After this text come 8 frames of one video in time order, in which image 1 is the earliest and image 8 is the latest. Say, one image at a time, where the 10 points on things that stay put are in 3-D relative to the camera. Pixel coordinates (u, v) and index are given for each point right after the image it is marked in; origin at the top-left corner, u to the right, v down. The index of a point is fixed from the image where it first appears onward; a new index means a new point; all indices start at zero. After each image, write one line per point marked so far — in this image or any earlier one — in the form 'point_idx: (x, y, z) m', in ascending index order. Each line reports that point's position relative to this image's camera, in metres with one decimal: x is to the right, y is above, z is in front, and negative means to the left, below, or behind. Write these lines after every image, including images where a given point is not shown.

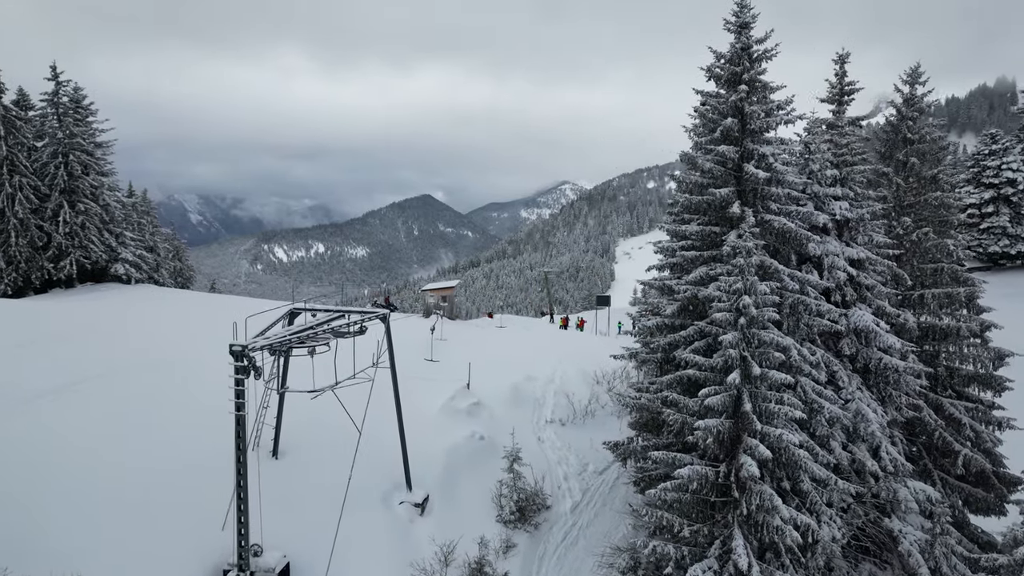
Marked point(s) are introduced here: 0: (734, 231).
0: (+5.4, +1.4, +12.4) m
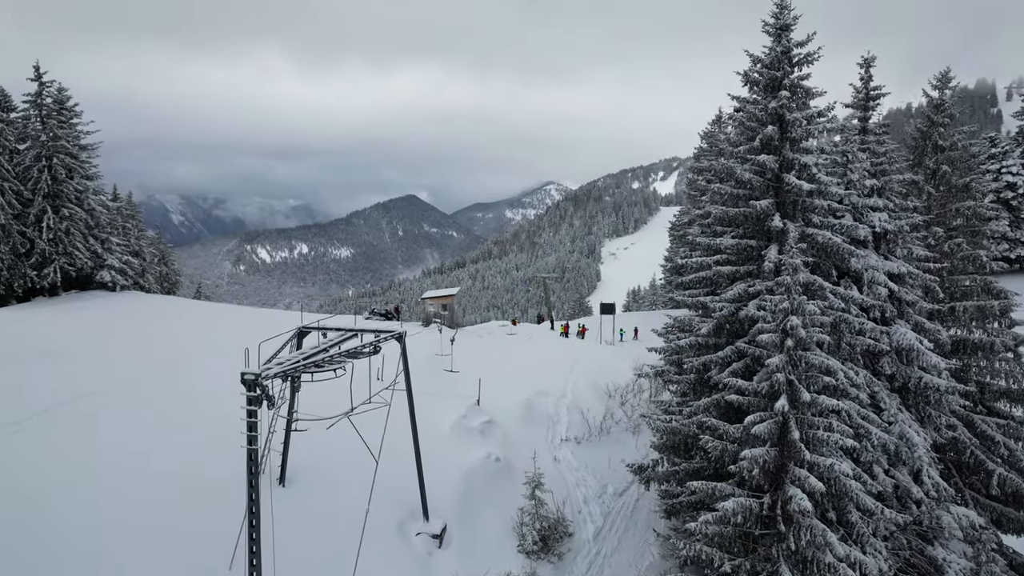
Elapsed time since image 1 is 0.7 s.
0: (+6.0, +1.0, +11.7) m
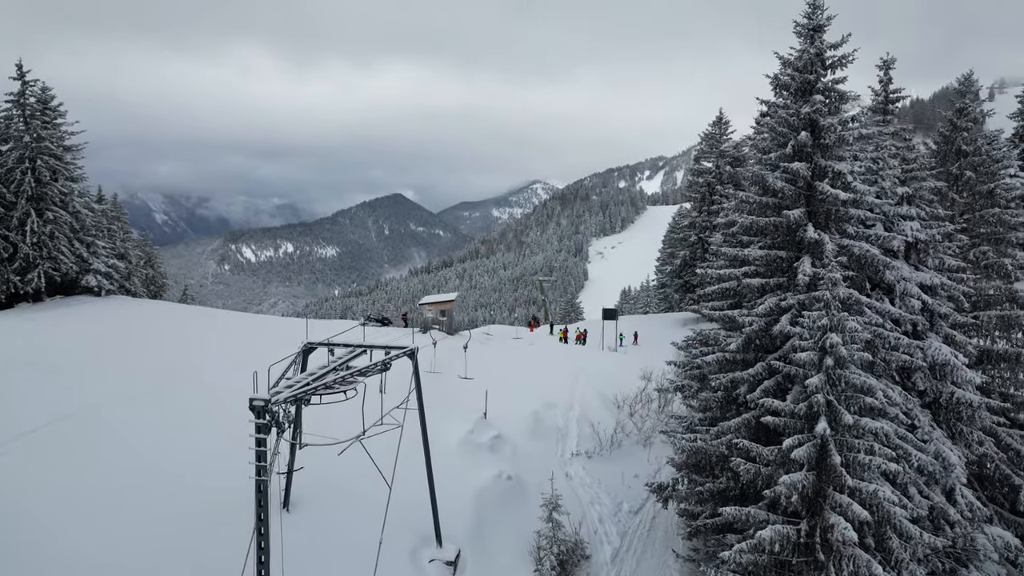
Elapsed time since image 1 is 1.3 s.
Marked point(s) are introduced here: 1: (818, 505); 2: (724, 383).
0: (+6.4, +0.7, +11.1) m
1: (+6.1, -4.3, +10.2) m
2: (+4.9, -2.2, +11.9) m
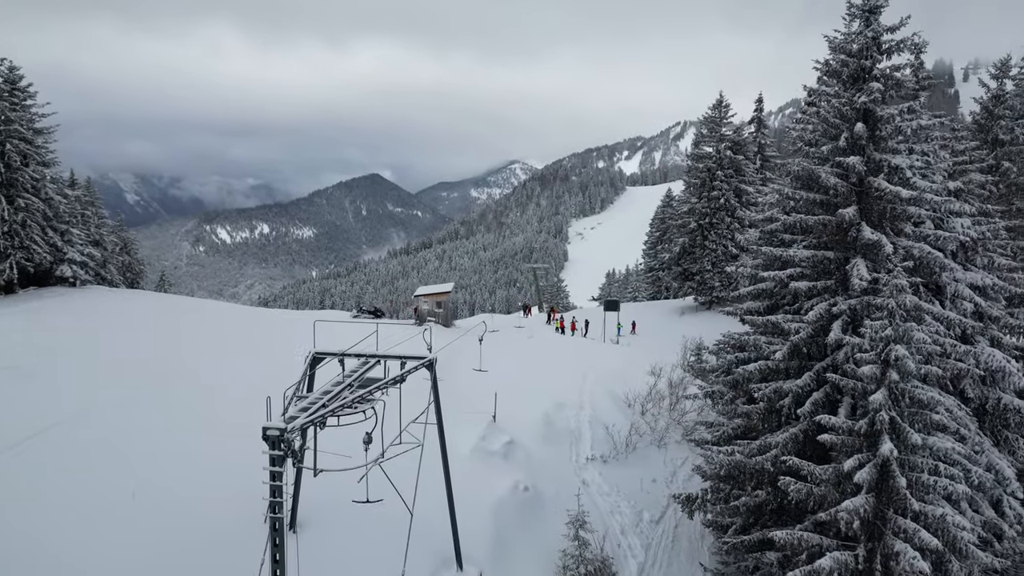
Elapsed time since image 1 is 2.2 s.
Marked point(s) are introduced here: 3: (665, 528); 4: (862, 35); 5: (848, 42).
0: (+7.0, +0.6, +10.2) m
1: (+6.7, -4.4, +9.4) m
2: (+5.5, -2.3, +11.1) m
3: (+4.6, -7.2, +15.4) m
4: (+7.1, +5.1, +10.5) m
5: (+7.1, +5.2, +10.9) m
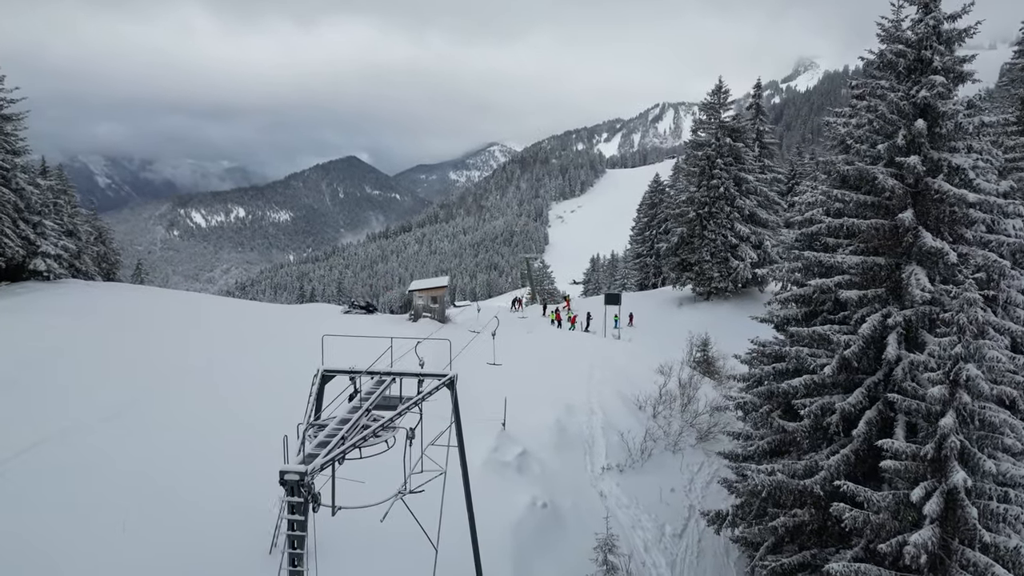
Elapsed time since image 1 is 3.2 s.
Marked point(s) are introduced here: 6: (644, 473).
0: (+7.5, +0.4, +9.5) m
1: (+7.3, -4.6, +8.8) m
2: (+6.0, -2.5, +10.4) m
3: (+5.0, -7.3, +14.7) m
4: (+7.6, +4.9, +9.6) m
5: (+7.6, +5.0, +10.0) m
6: (+4.4, -6.1, +17.0) m
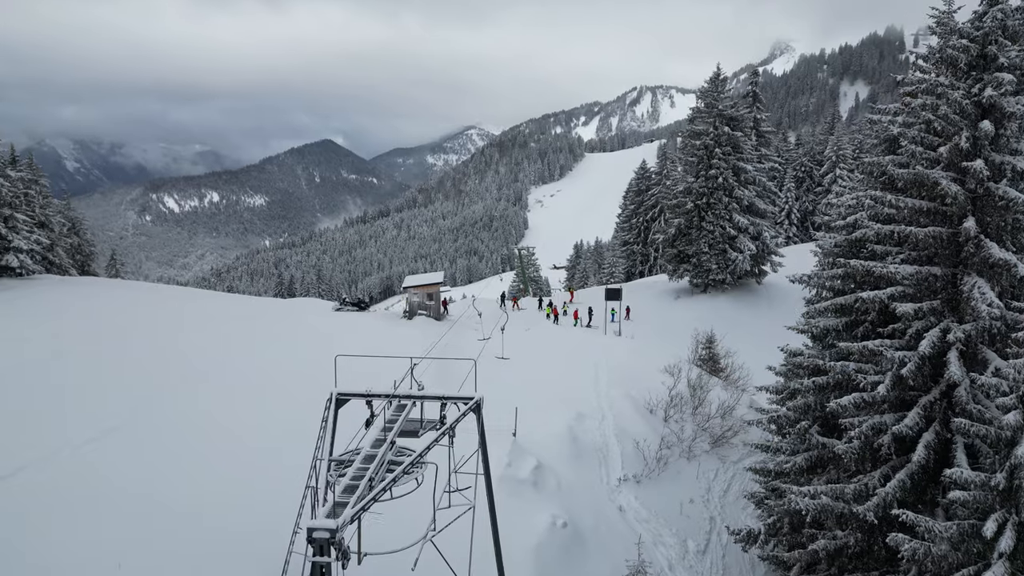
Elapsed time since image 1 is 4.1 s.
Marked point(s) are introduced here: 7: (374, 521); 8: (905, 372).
0: (+8.1, +0.1, +8.8) m
1: (+7.9, -4.9, +8.2) m
2: (+6.6, -2.7, +9.7) m
3: (+5.5, -7.4, +14.1) m
4: (+8.1, +4.7, +8.8) m
5: (+8.1, +4.8, +9.2) m
6: (+4.7, -6.2, +16.4) m
7: (-3.3, -5.3, +11.7) m
8: (+7.0, -1.5, +9.2) m
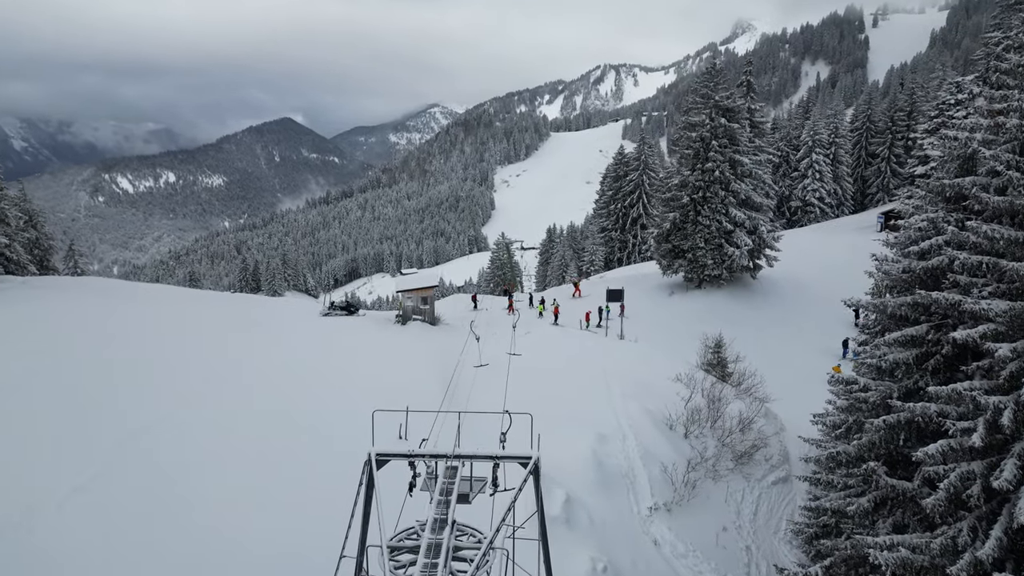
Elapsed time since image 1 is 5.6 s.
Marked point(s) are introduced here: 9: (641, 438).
0: (+9.0, -0.5, +7.9) m
1: (+8.9, -5.6, +7.5) m
2: (+7.5, -3.4, +8.9) m
3: (+6.3, -8.0, +13.4) m
4: (+9.0, +4.0, +7.8) m
5: (+8.9, +4.1, +8.2) m
6: (+5.4, -6.7, +15.6) m
7: (-2.4, -6.0, +10.5) m
8: (+8.0, -2.2, +8.4) m
9: (+4.4, -5.2, +17.9) m
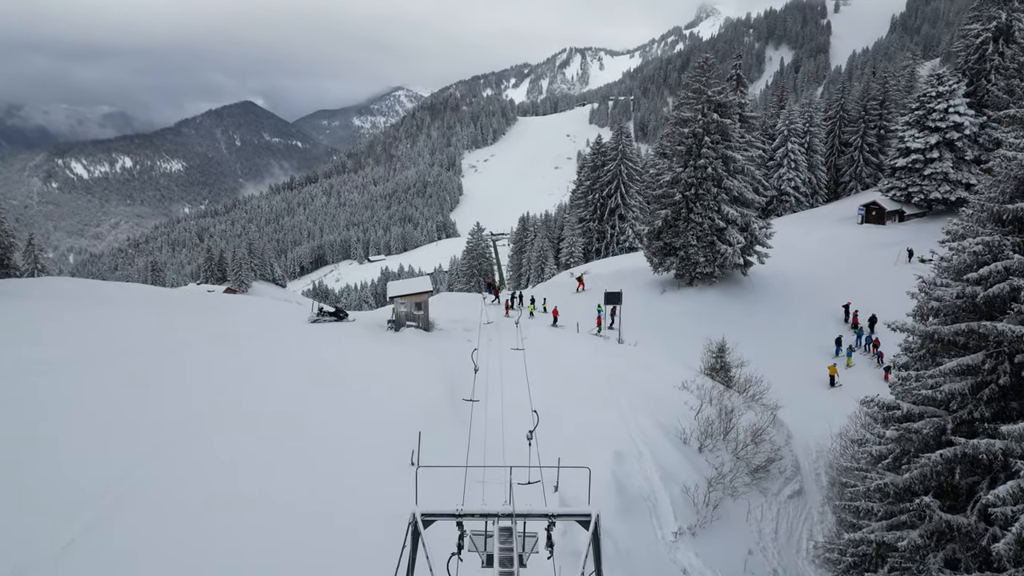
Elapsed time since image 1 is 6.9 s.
0: (+9.8, -1.1, +7.5) m
1: (+9.8, -6.1, +7.2) m
2: (+8.3, -3.9, +8.5) m
3: (+7.0, -8.4, +13.0) m
4: (+9.7, +3.5, +7.3) m
5: (+9.6, +3.6, +7.7) m
6: (+6.0, -7.2, +15.1) m
7: (-1.6, -6.7, +9.7) m
8: (+8.8, -2.7, +8.0) m
9: (+4.8, -5.6, +17.4) m
